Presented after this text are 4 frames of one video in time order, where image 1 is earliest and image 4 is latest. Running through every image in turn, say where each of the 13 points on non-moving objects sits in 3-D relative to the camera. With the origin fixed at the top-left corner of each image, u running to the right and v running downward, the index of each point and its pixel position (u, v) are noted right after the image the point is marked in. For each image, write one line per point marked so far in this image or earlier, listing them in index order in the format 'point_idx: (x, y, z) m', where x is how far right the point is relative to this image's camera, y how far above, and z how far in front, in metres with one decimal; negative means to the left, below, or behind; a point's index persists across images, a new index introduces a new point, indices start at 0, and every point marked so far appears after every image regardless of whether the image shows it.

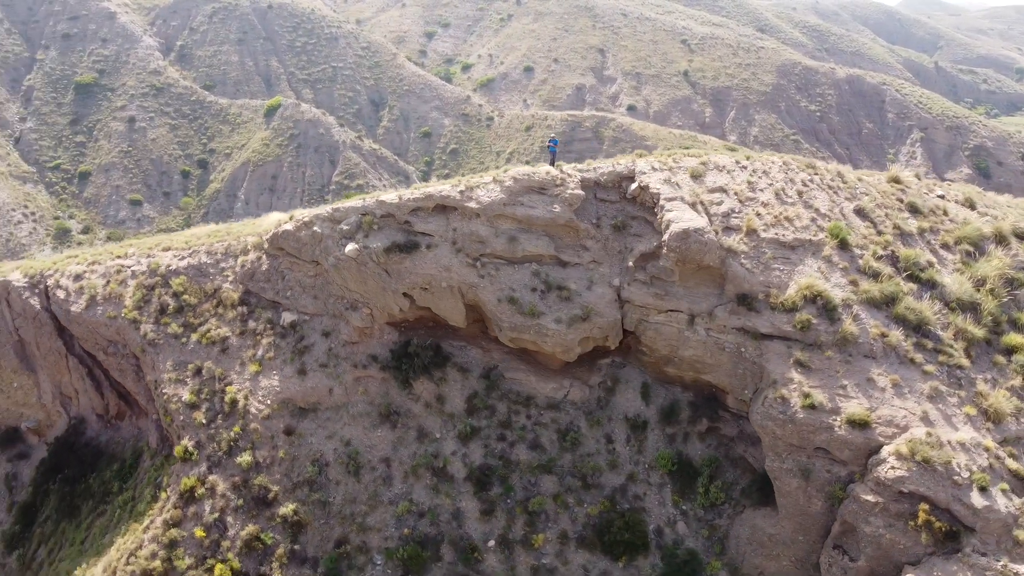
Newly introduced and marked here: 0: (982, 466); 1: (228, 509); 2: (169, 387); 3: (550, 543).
0: (+8.6, -3.3, +14.9) m
1: (-6.3, -4.9, +18.0) m
2: (-8.4, -2.4, +19.8) m
3: (+0.8, -5.4, +17.3) m
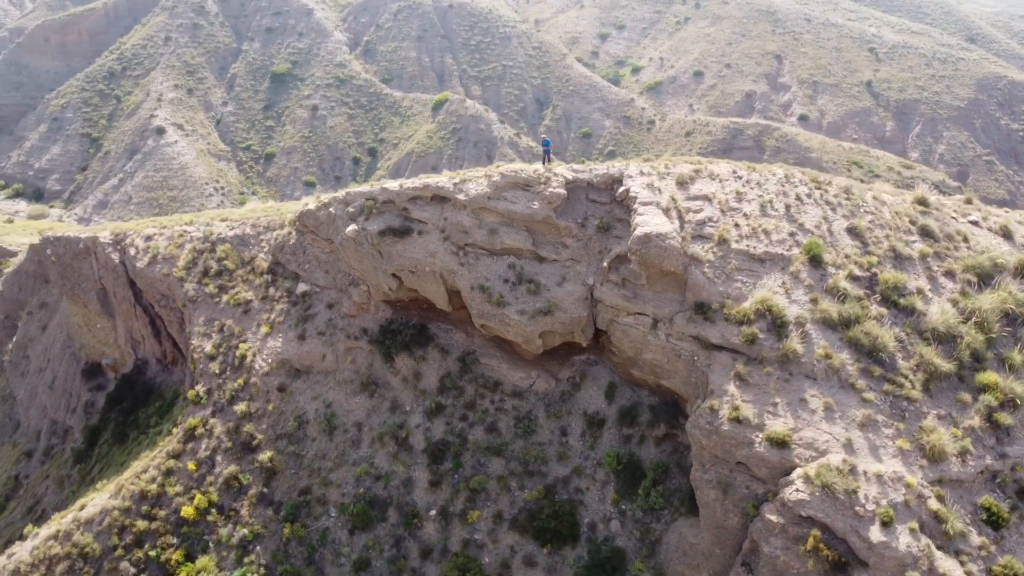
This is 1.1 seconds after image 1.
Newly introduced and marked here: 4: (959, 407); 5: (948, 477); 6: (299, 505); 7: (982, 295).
0: (+6.6, -3.7, +14.2) m
1: (-7.4, -4.1, +20.4) m
2: (-8.7, -1.4, +22.6) m
3: (-0.6, -5.2, +18.2) m
4: (+8.8, -2.3, +15.9) m
5: (+7.9, -3.5, +14.8) m
6: (-5.0, -5.1, +19.2) m
7: (+10.2, -0.2, +17.7) m
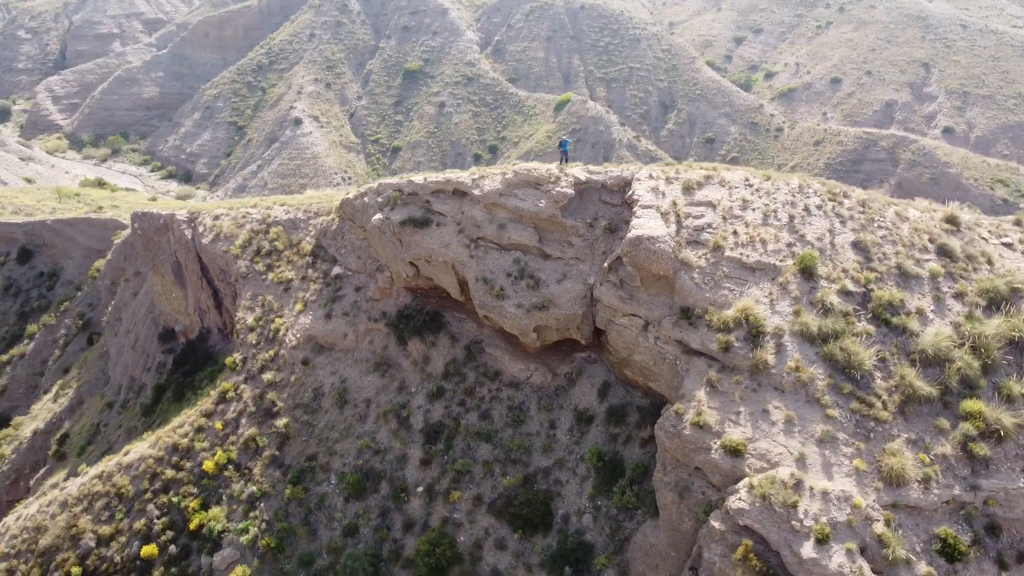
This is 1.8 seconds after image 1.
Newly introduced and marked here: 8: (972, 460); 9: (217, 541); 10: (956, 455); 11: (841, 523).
0: (+5.5, -4.0, +13.9) m
1: (-7.3, -3.4, +22.2) m
2: (-8.2, -0.7, +24.6) m
3: (-1.1, -5.0, +19.1) m
4: (+8.0, -2.7, +15.3) m
5: (+6.9, -3.8, +14.3) m
6: (-5.3, -4.6, +20.7) m
7: (+9.8, -0.7, +16.8) m
8: (+8.4, -3.1, +14.9) m
9: (-7.3, -6.2, +20.1) m
10: (+8.2, -3.1, +15.0) m
11: (+5.6, -4.0, +13.9) m
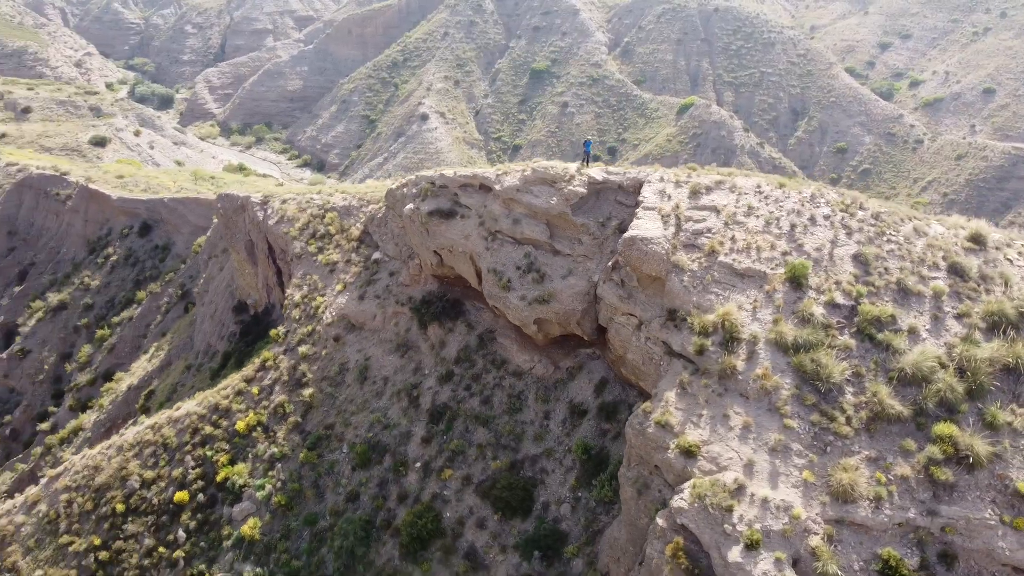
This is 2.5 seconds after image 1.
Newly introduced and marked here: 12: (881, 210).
0: (+4.3, -4.1, +13.9) m
1: (-6.9, -2.8, +24.1) m
2: (-7.2, 0.0, +26.6) m
3: (-1.4, -4.7, +20.0) m
4: (+7.1, -3.0, +14.8) m
5: (+5.8, -4.0, +14.0) m
6: (-5.3, -4.1, +22.3) m
7: (+9.3, -1.1, +16.1) m
8: (+7.5, -3.5, +14.4) m
9: (-7.4, -5.6, +22.0) m
10: (+7.2, -3.4, +14.5) m
11: (+4.5, -4.1, +13.9) m
12: (+8.8, +1.9, +19.4) m
